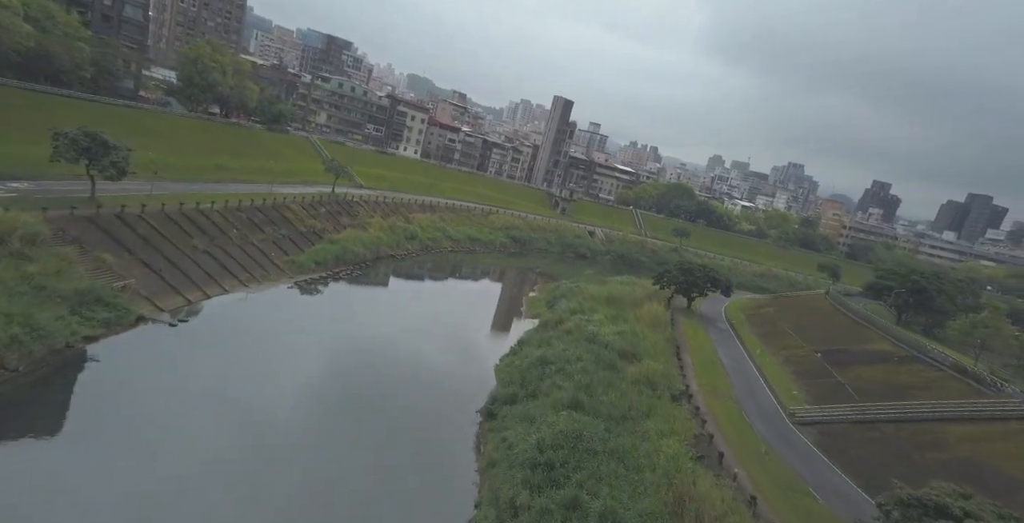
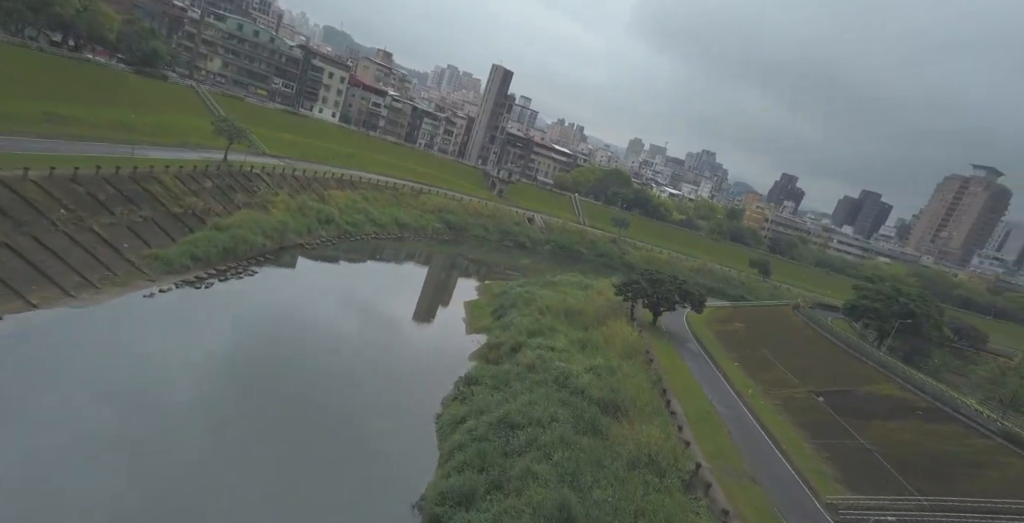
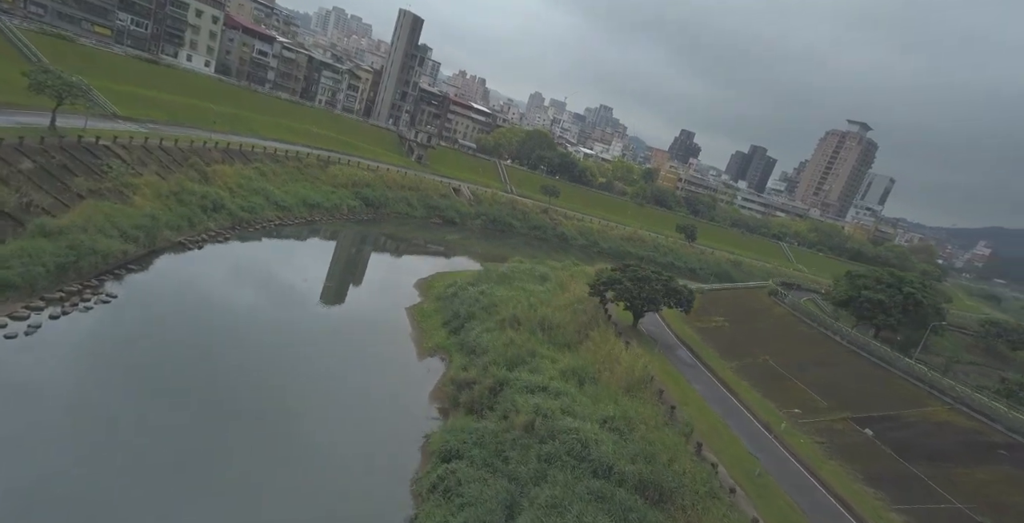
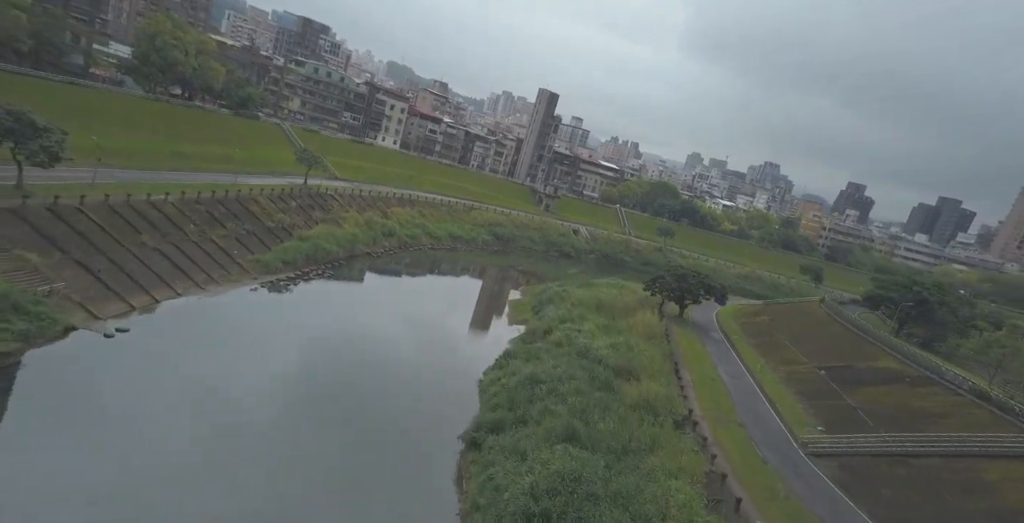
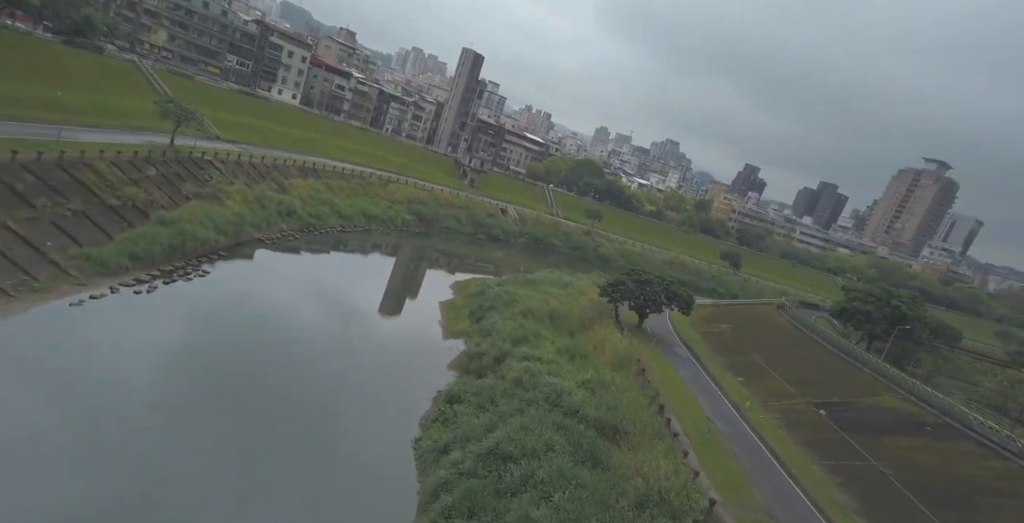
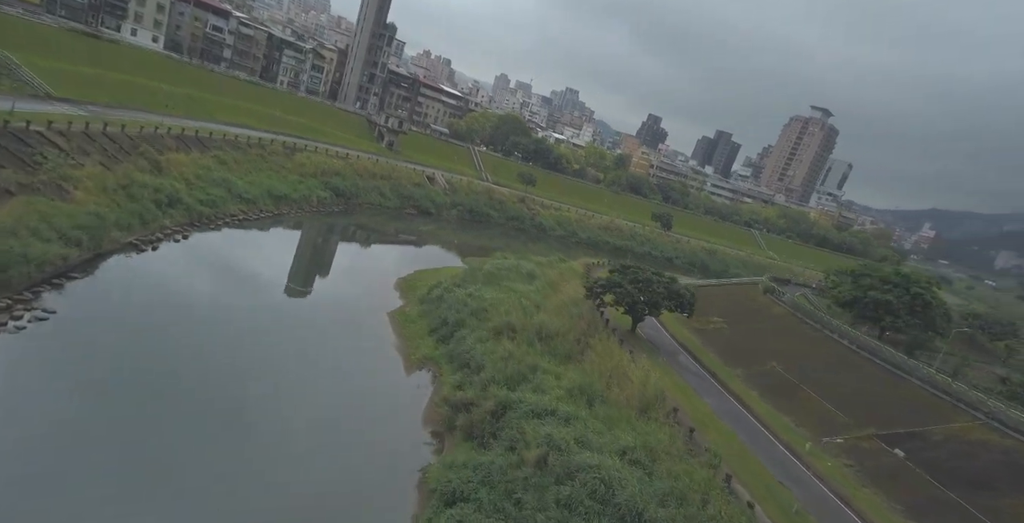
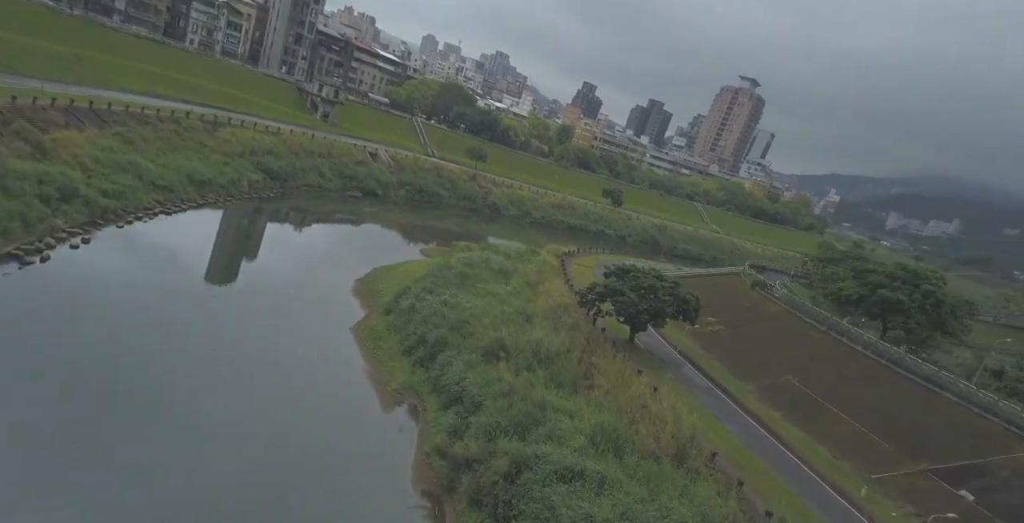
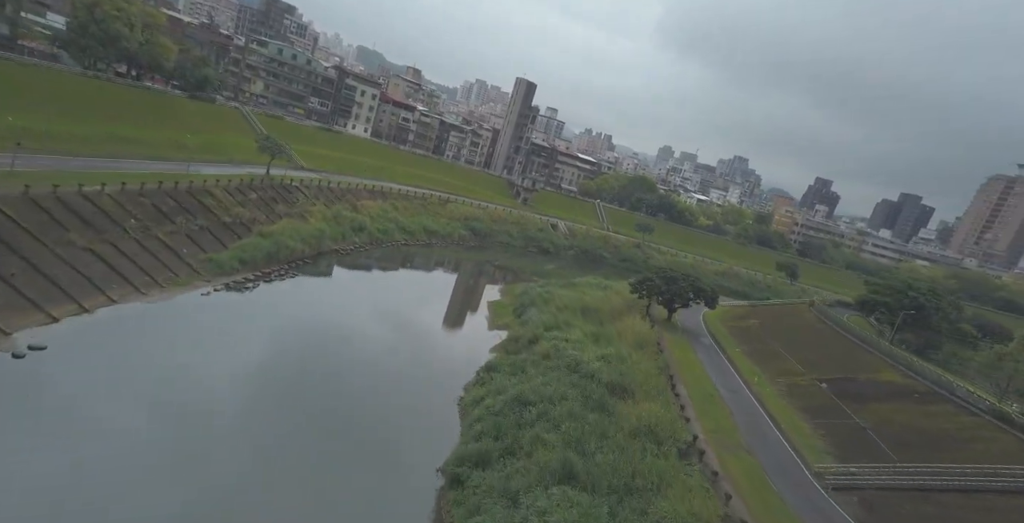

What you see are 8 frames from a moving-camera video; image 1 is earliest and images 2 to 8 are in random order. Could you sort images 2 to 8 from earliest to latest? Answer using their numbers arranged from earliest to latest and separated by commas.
4, 8, 2, 5, 3, 6, 7
